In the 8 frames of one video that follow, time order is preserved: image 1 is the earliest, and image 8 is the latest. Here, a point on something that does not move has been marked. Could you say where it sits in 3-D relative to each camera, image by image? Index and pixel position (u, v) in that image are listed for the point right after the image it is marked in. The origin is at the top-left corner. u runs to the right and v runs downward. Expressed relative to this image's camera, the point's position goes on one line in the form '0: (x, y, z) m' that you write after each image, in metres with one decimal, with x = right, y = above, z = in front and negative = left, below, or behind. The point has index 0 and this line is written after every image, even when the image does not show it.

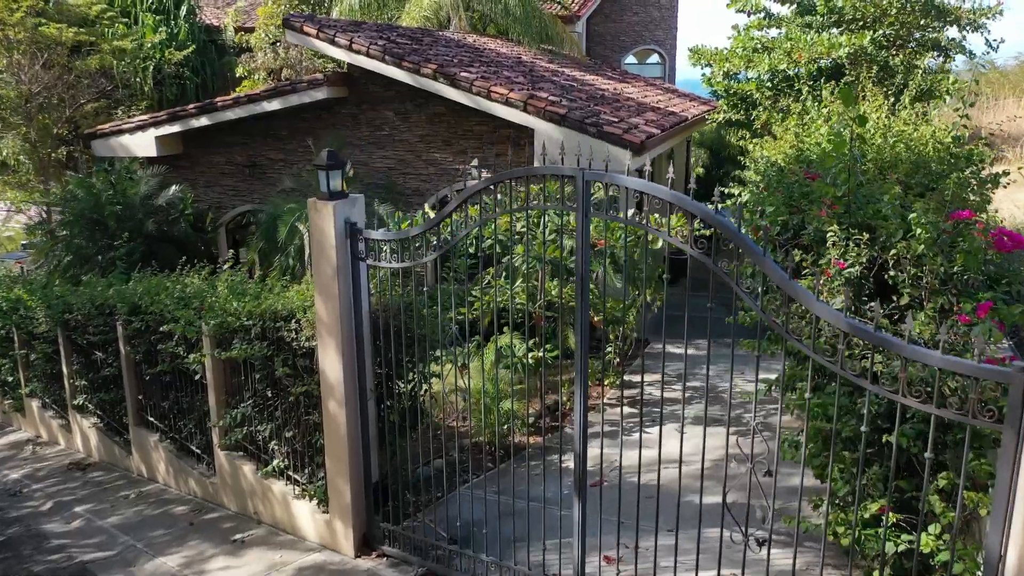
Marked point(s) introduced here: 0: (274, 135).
0: (-3.3, +2.1, +11.3) m
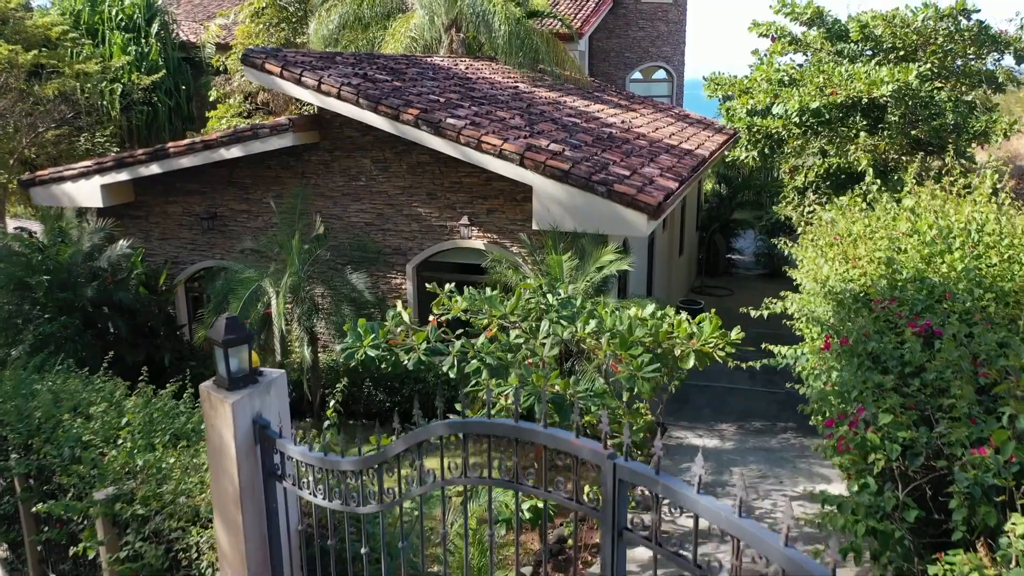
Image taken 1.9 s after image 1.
0: (-3.3, +1.3, +9.9) m
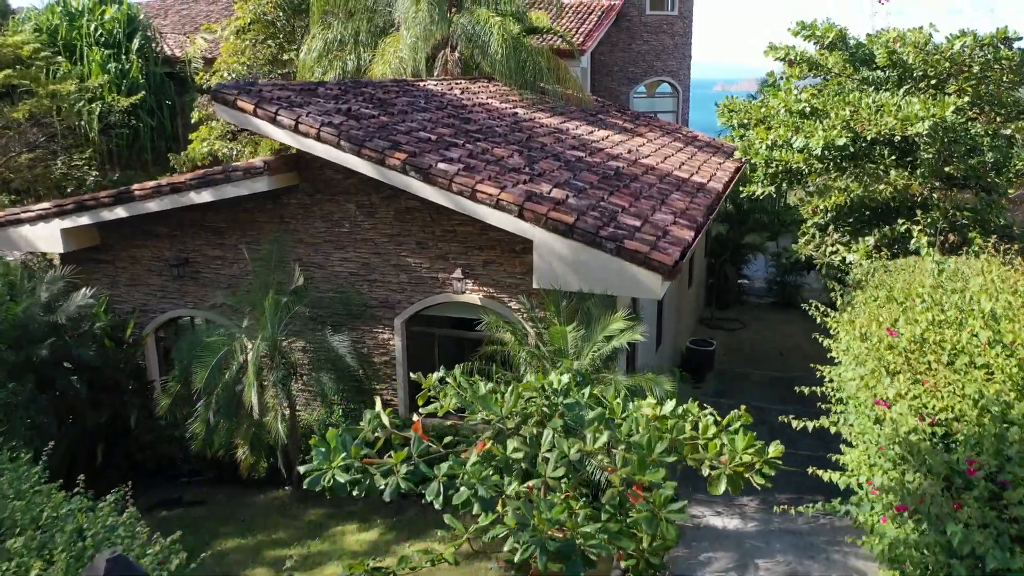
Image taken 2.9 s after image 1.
0: (-3.4, +0.7, +9.0) m
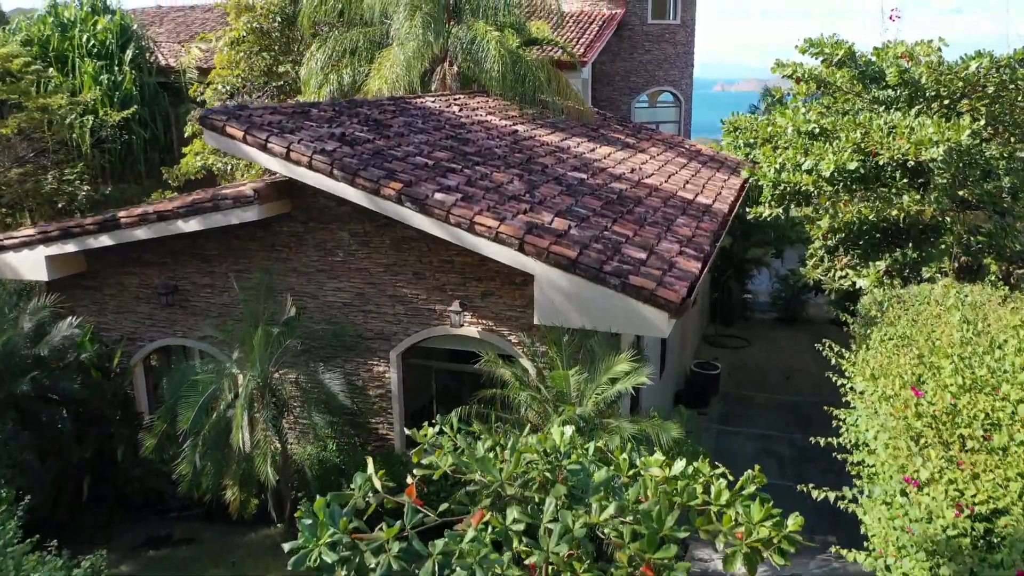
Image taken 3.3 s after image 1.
0: (-3.4, +0.4, +8.7) m
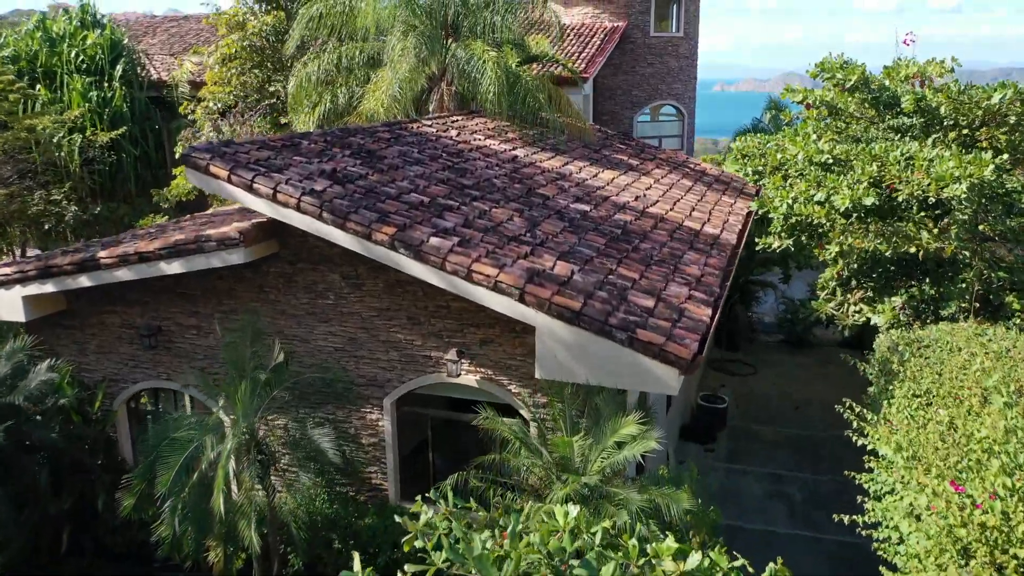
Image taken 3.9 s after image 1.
0: (-3.4, -0.1, +8.3) m
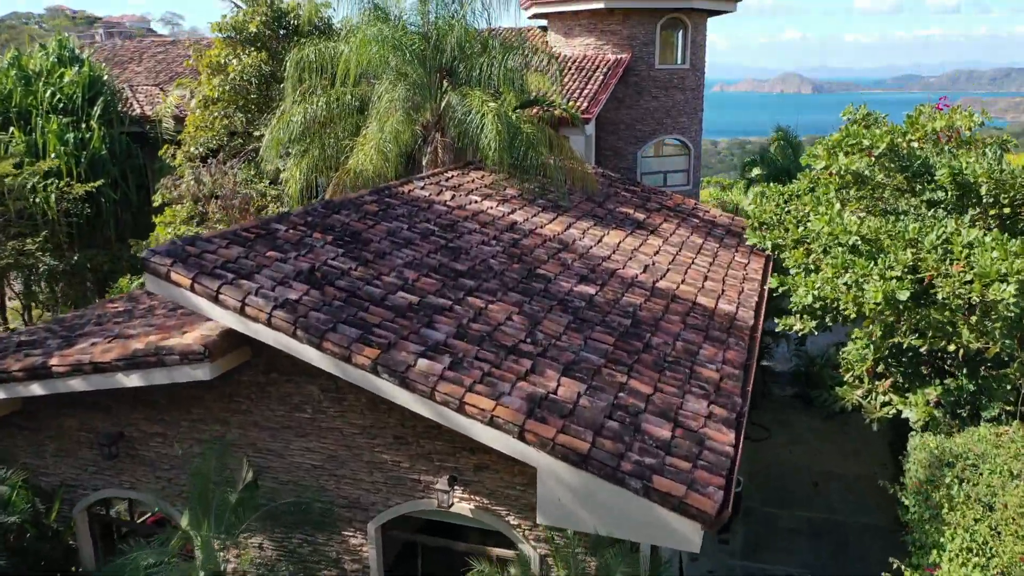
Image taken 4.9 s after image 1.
0: (-3.4, -1.0, +7.5) m
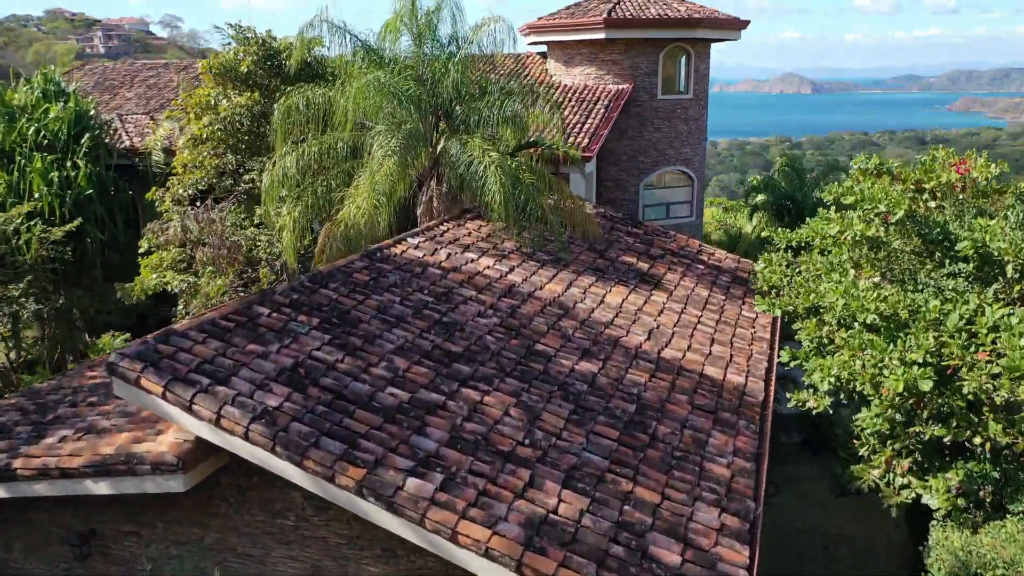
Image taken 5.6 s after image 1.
0: (-3.4, -1.8, +7.1) m
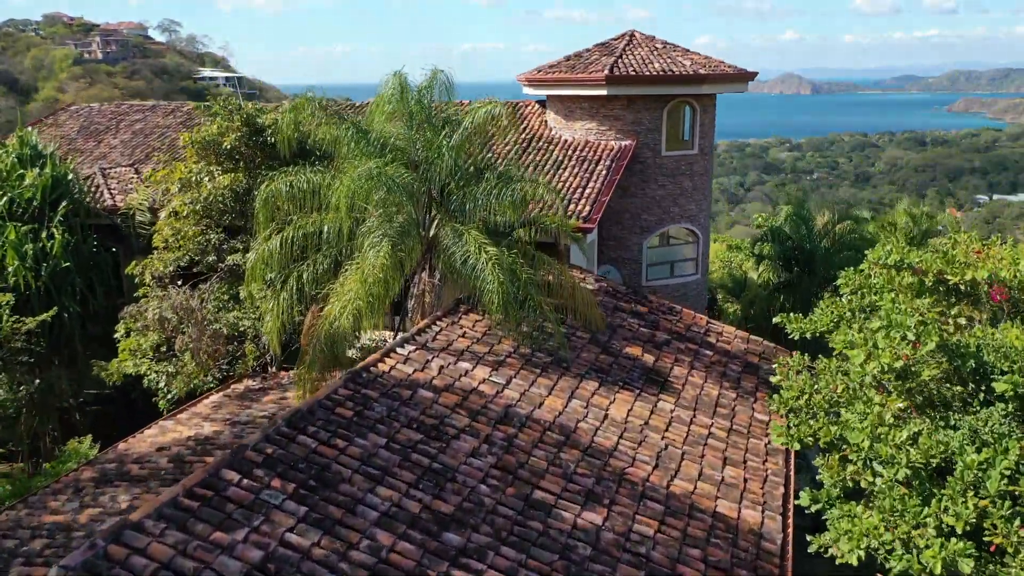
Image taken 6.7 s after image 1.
0: (-3.4, -3.2, +6.3) m
